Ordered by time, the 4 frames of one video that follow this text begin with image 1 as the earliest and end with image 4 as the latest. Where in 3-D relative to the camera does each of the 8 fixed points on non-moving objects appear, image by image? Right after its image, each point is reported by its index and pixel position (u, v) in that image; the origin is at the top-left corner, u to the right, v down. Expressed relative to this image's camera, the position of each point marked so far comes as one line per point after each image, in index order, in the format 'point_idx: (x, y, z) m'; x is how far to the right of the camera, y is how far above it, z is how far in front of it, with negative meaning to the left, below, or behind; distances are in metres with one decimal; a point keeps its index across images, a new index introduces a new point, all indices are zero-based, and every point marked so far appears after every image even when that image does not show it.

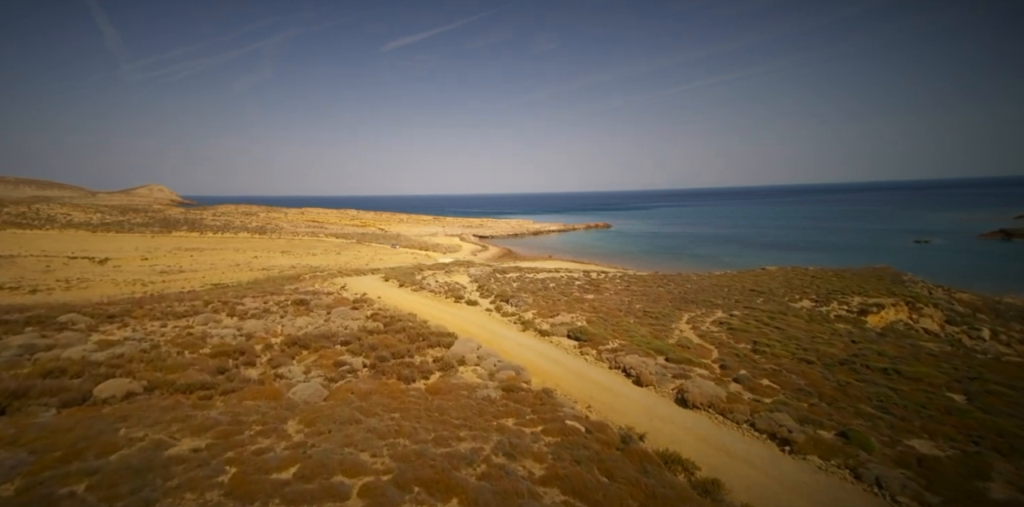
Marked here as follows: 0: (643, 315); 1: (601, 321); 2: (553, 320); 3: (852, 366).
0: (+5.2, -2.4, +18.3) m
1: (+3.3, -2.5, +17.3) m
2: (+1.6, -2.6, +18.1) m
3: (+8.5, -2.8, +11.5) m
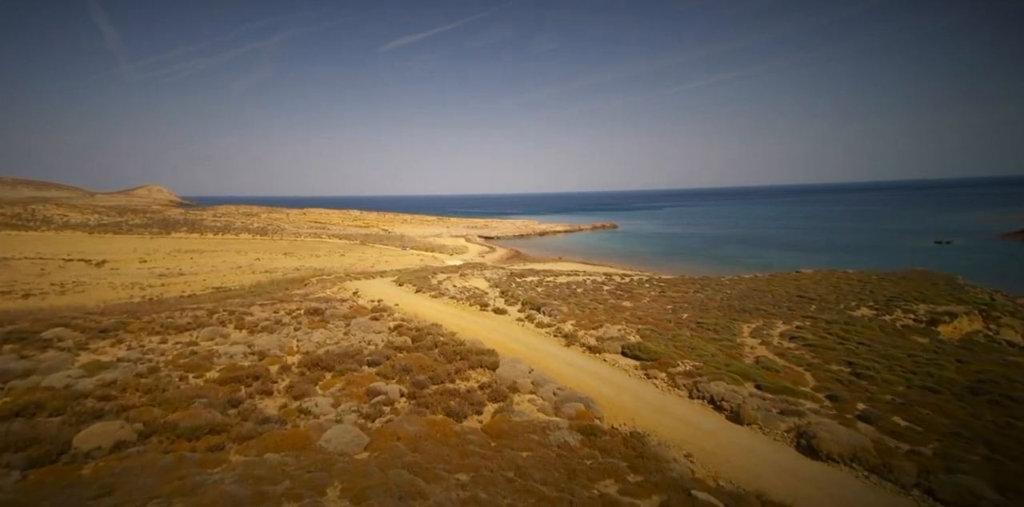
0: (+6.6, -2.6, +16.4) m
1: (+4.8, -2.7, +15.4) m
2: (+3.0, -2.8, +16.2) m
3: (+9.9, -3.0, +9.6) m
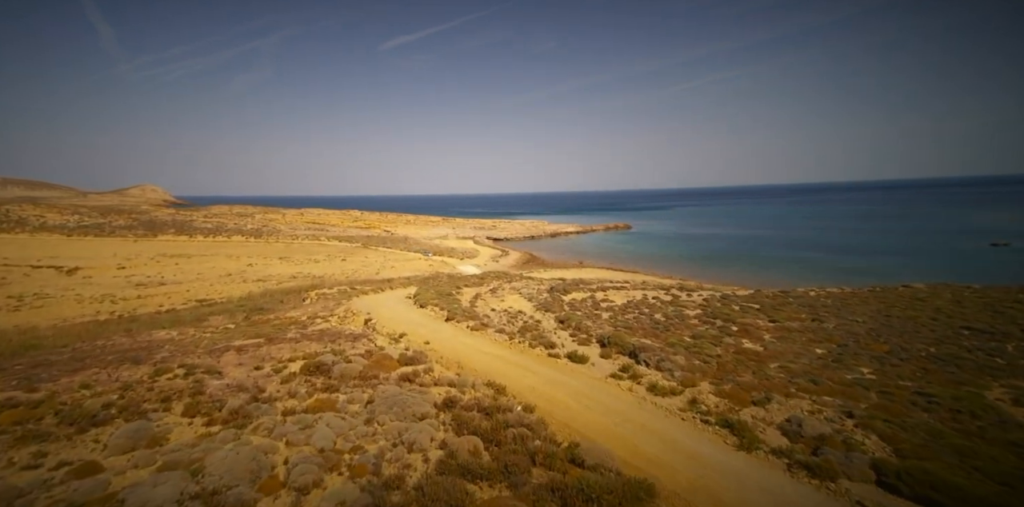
0: (+9.3, -3.3, +10.1) m
1: (+7.4, -3.4, +9.1) m
2: (+5.7, -3.5, +9.9) m
3: (+12.6, -3.7, +3.3) m
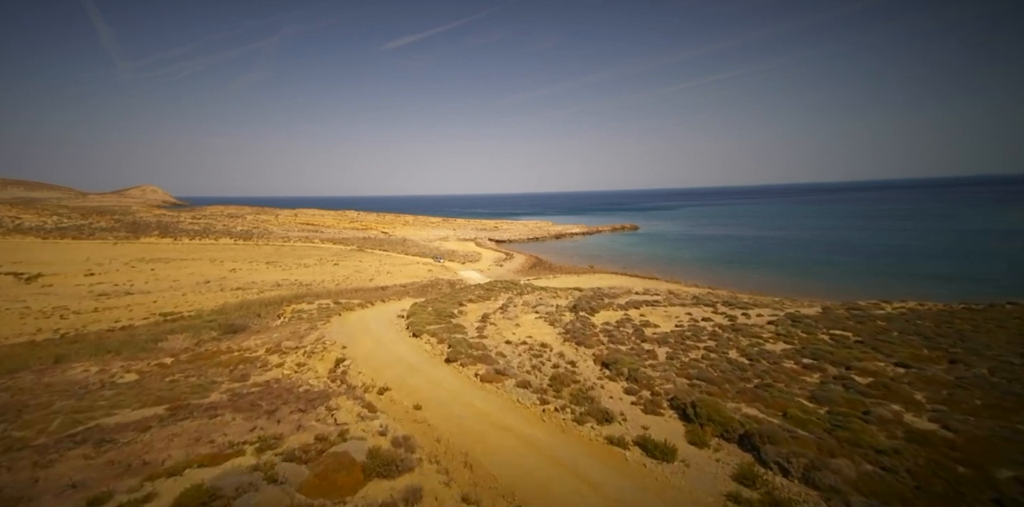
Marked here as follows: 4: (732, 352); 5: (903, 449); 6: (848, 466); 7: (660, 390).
0: (+10.1, -3.9, +4.5) m
1: (+8.2, -3.9, +3.5) m
2: (+6.5, -4.0, +4.3) m
3: (+13.3, -4.2, -2.3) m
4: (+7.4, -3.3, +15.8) m
5: (+7.4, -3.7, +9.0) m
6: (+5.8, -3.8, +8.2) m
7: (+3.9, -3.5, +12.4) m
